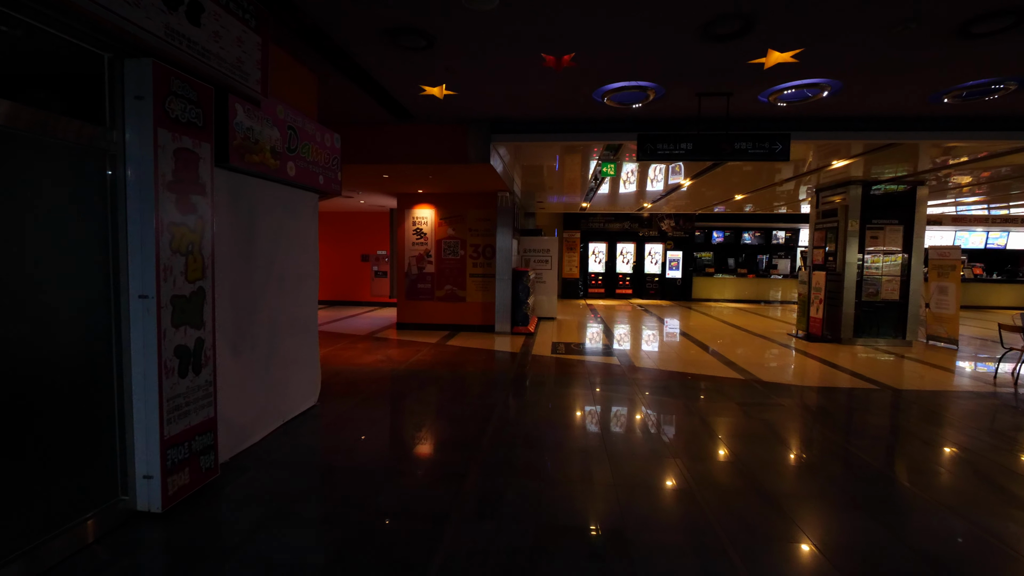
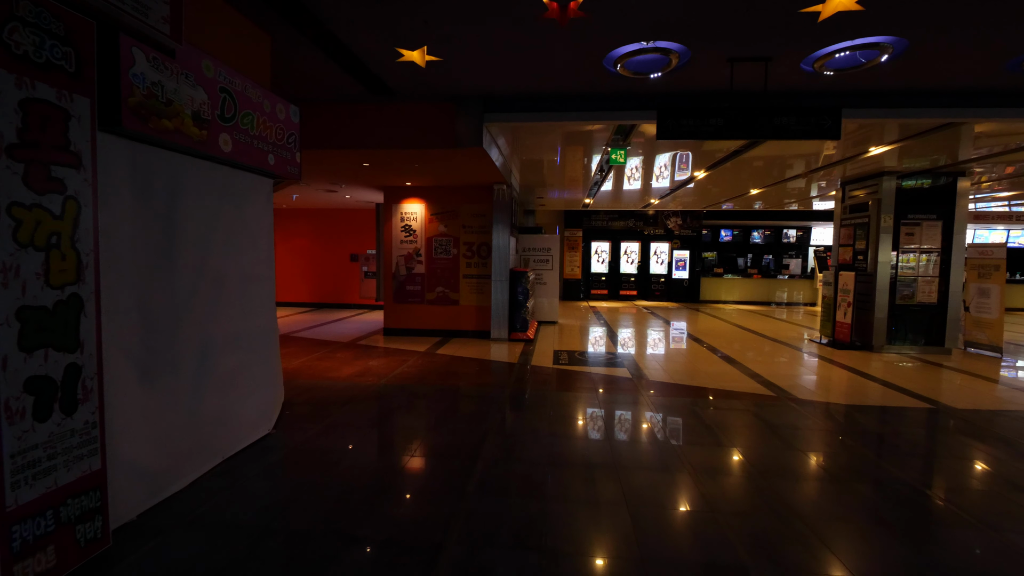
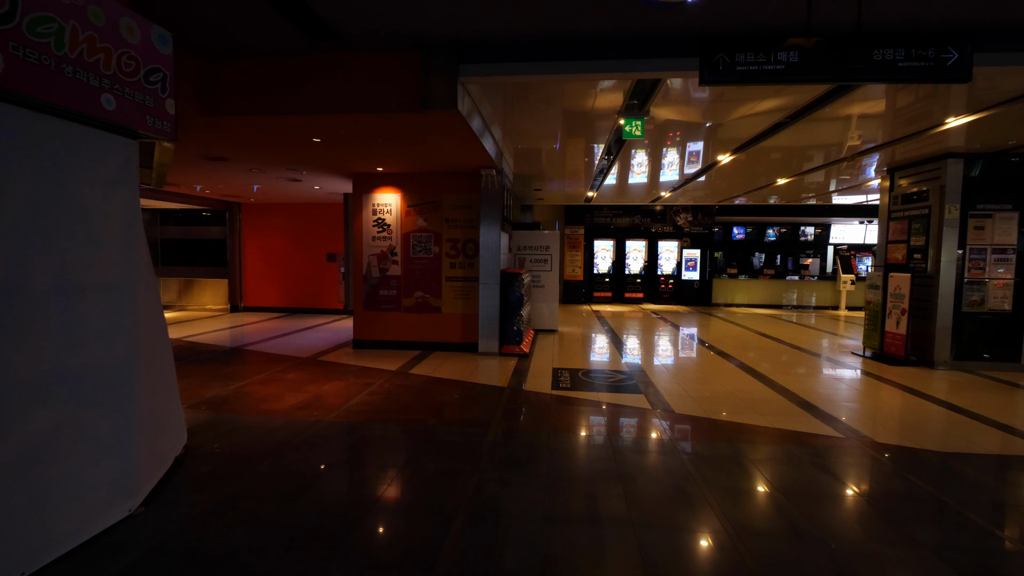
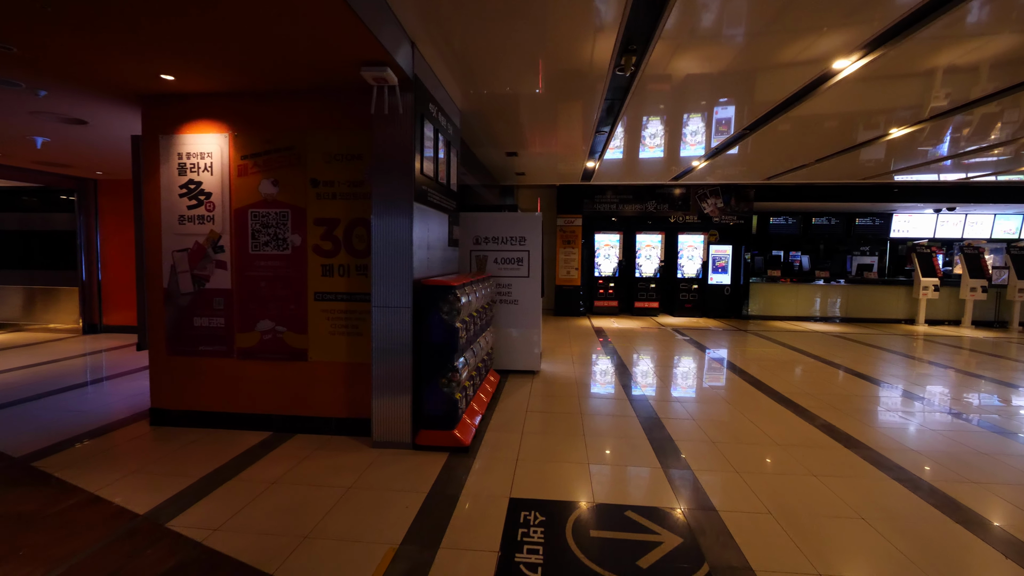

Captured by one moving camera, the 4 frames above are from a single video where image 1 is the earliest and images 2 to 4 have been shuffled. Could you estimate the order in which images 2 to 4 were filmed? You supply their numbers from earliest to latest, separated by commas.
2, 3, 4
